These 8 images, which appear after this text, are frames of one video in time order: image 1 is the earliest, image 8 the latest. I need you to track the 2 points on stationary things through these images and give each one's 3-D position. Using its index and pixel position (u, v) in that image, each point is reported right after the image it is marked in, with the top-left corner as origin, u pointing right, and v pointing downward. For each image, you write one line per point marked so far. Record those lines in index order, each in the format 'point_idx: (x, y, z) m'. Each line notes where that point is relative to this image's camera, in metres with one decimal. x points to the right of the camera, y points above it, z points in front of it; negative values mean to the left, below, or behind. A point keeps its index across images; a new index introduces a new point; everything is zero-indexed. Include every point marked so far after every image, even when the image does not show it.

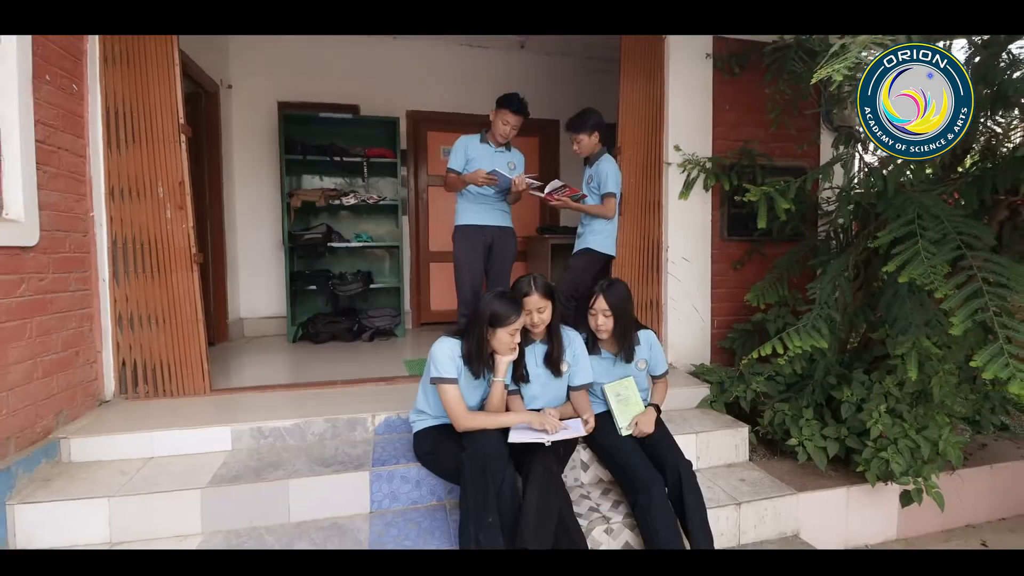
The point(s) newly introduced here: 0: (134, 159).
0: (-2.0, +0.7, +2.6) m
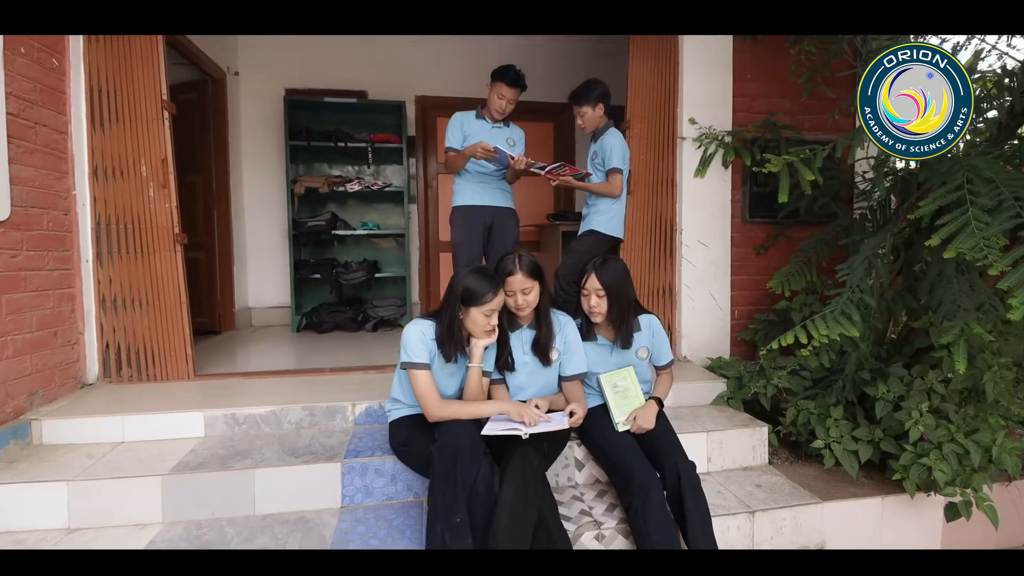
0: (-2.0, +0.8, +2.5) m
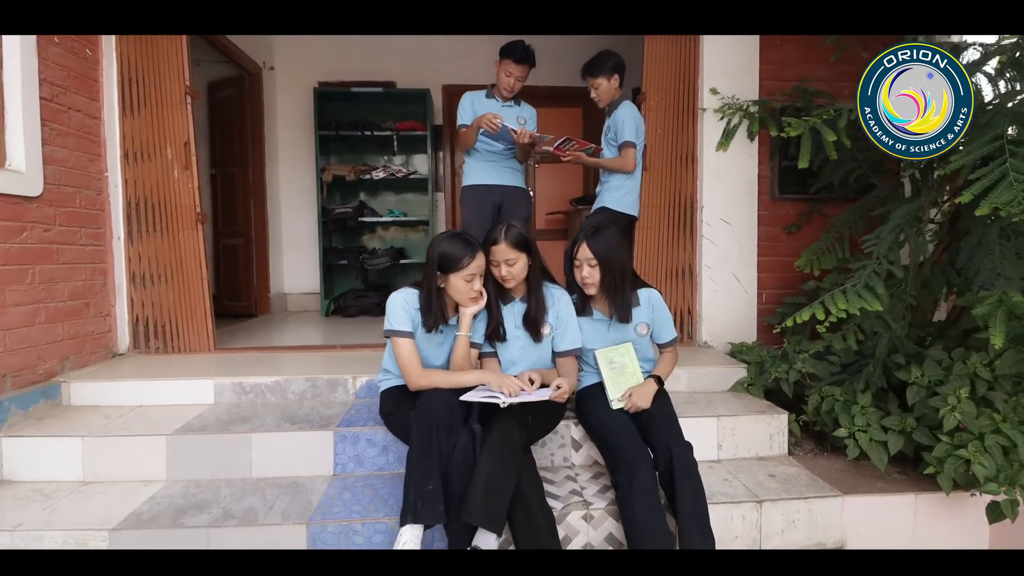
0: (-2.0, +0.9, +2.6) m
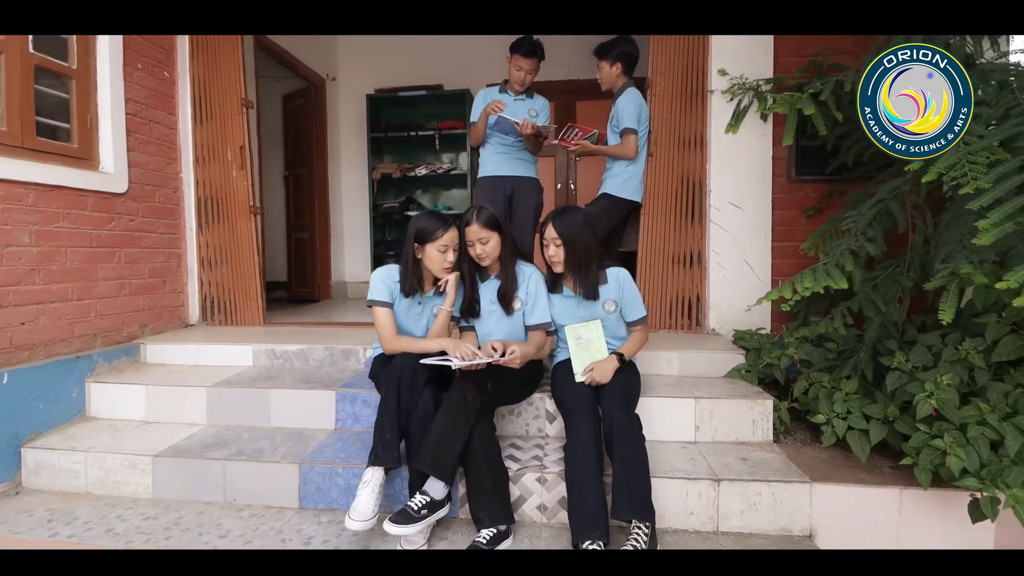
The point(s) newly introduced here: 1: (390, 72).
0: (-1.9, +1.0, +3.1) m
1: (-1.2, +2.2, +4.9) m
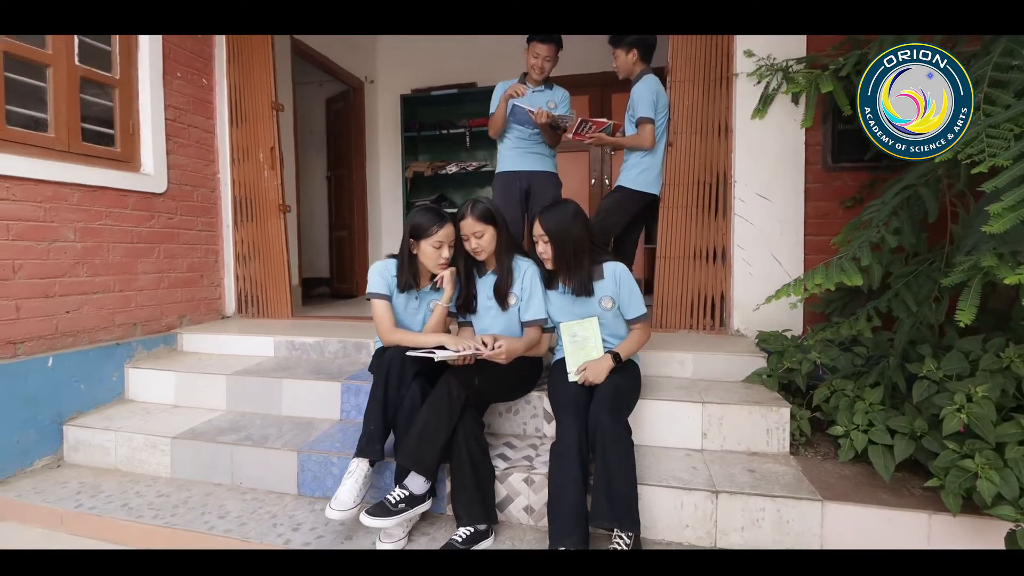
0: (-1.8, +1.1, +3.3) m
1: (-0.9, +2.2, +5.0) m
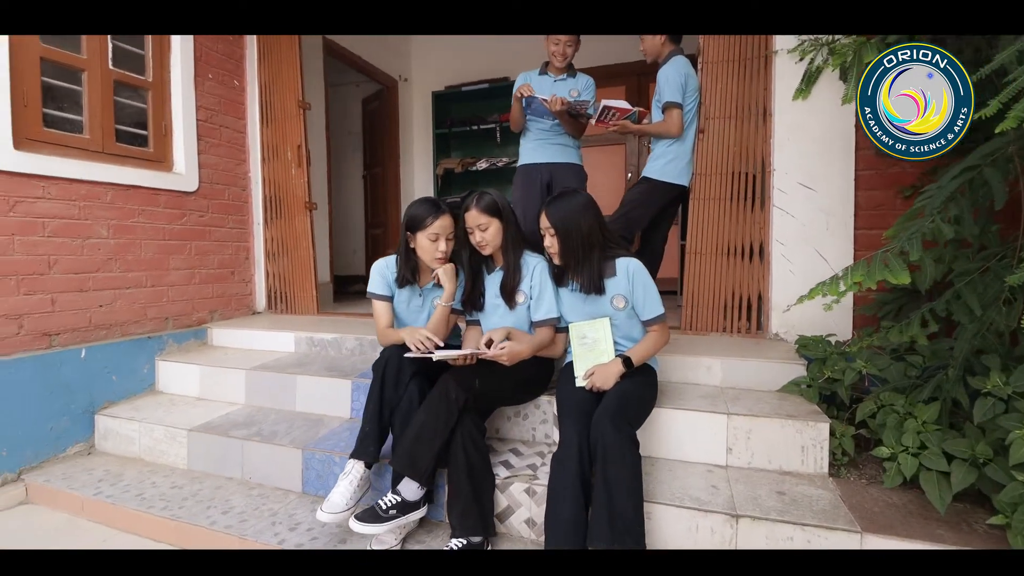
0: (-1.7, +1.1, +3.4) m
1: (-0.6, +2.3, +5.0) m
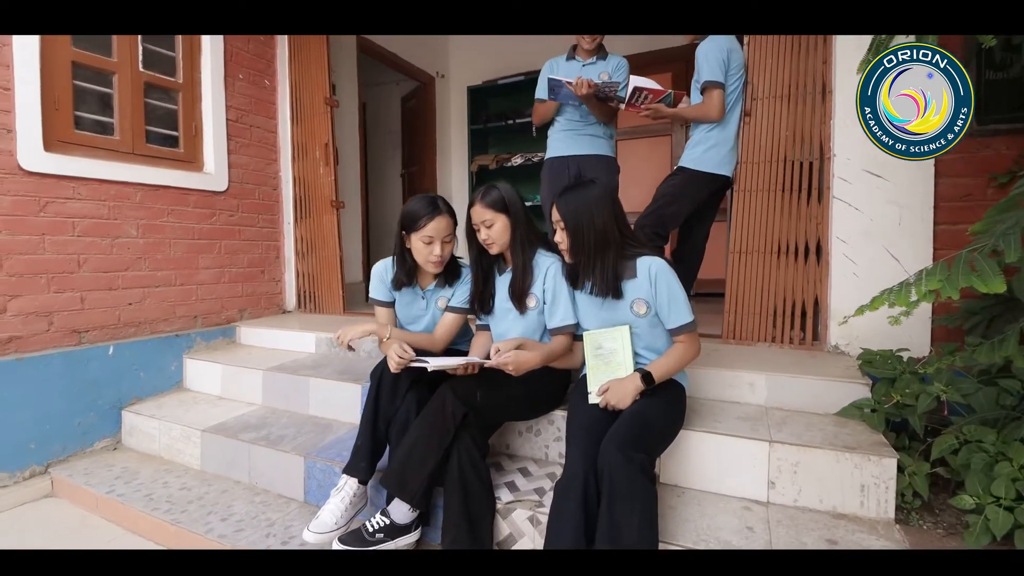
0: (-1.4, +1.1, +3.4) m
1: (-0.2, +2.3, +4.8) m
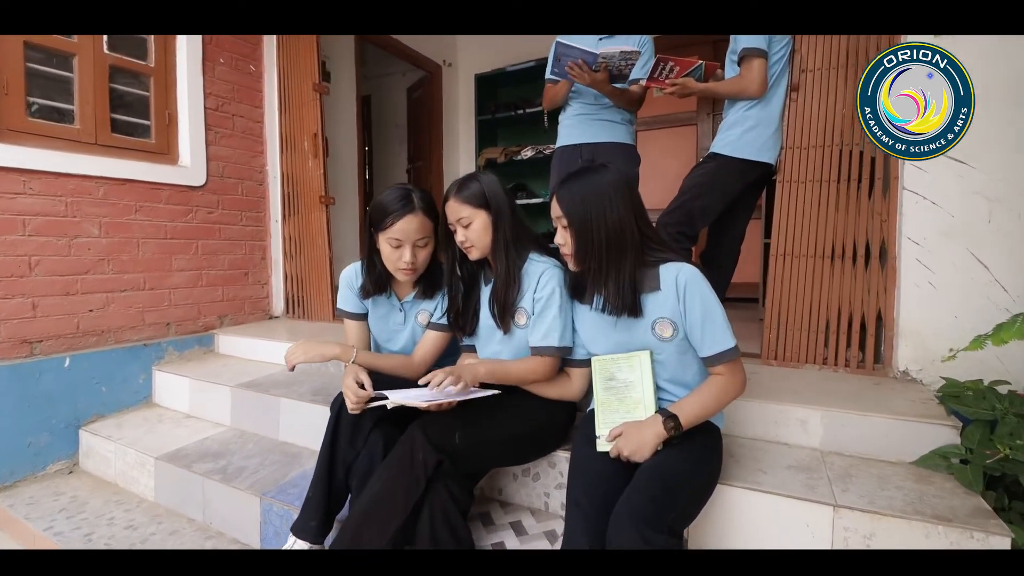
0: (-1.4, +1.1, +3.1) m
1: (-0.1, +2.2, +4.5) m
